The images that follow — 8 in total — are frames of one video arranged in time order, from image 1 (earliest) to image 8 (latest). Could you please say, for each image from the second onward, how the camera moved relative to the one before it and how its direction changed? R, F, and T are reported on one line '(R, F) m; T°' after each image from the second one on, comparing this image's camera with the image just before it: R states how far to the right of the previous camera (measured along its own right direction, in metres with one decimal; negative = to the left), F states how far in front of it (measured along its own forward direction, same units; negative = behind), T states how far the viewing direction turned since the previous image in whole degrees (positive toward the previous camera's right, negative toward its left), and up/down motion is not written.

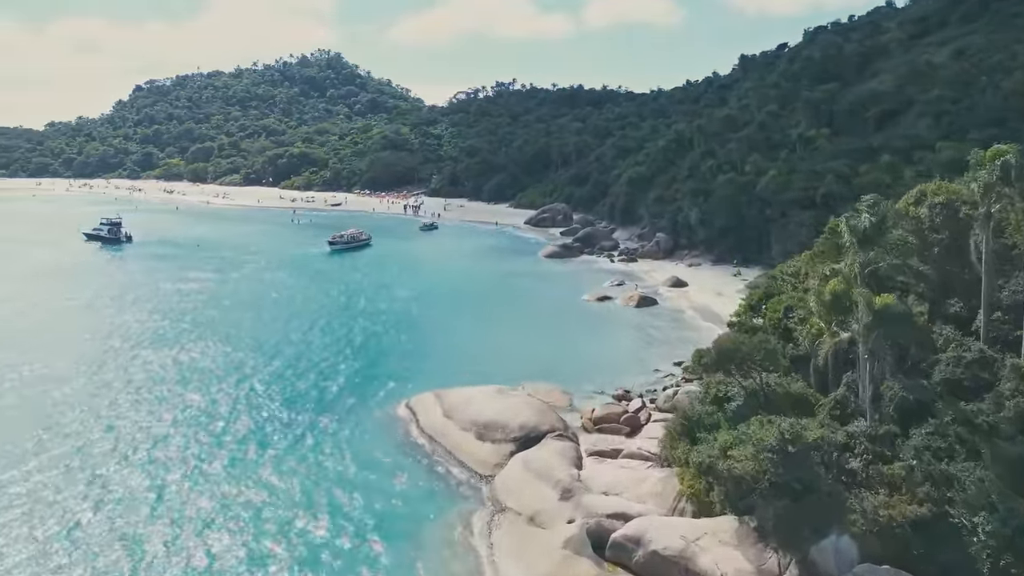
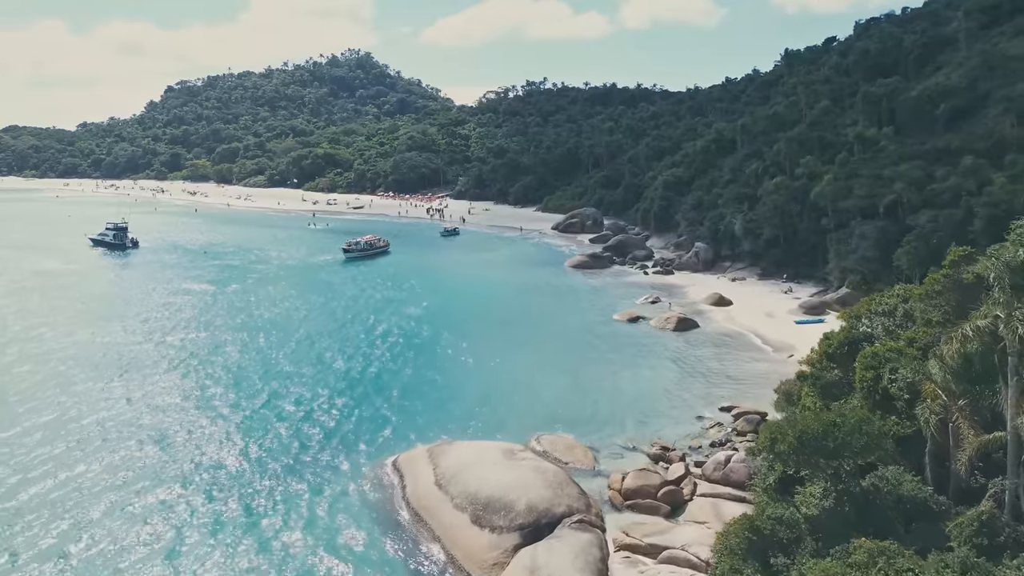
(+0.6, +5.5) m; -2°
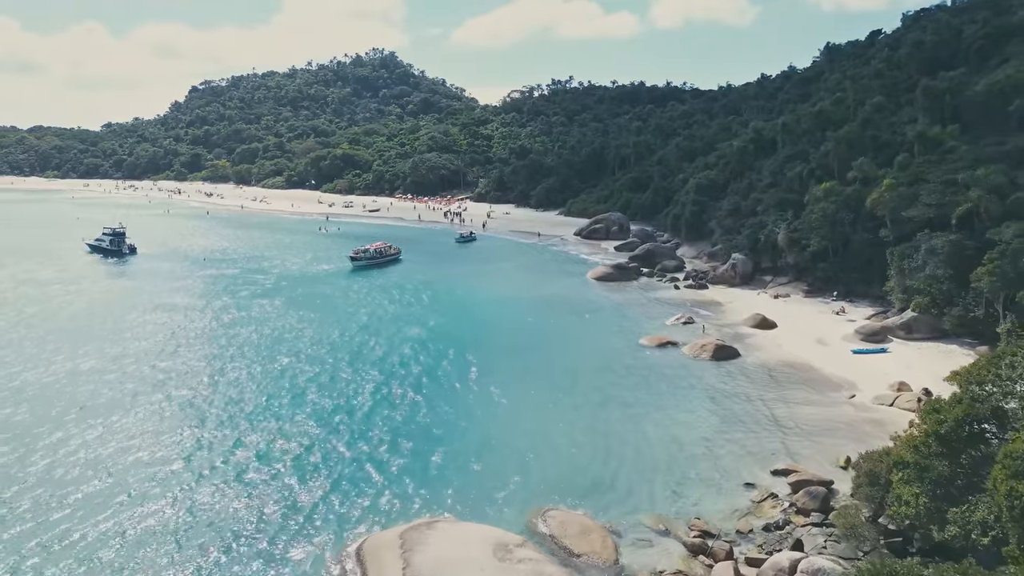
(+0.7, +5.4) m; -2°
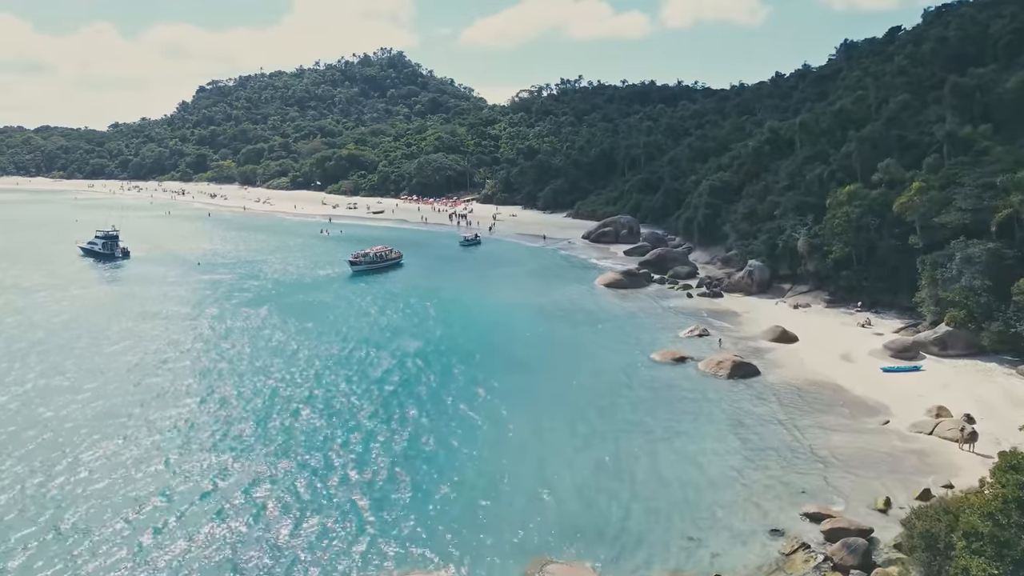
(+0.4, +2.7) m; -1°
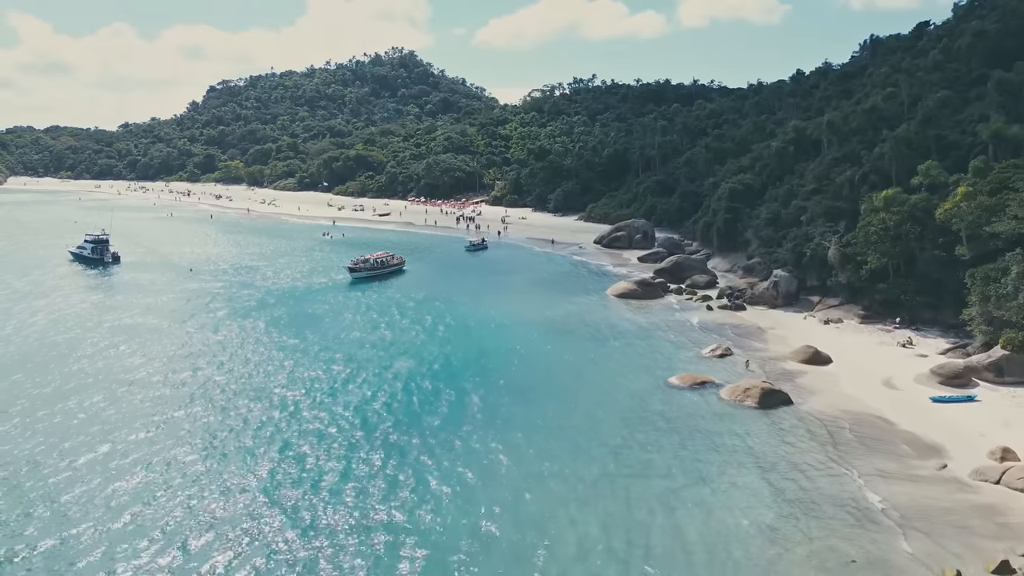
(+0.5, +3.6) m; -1°
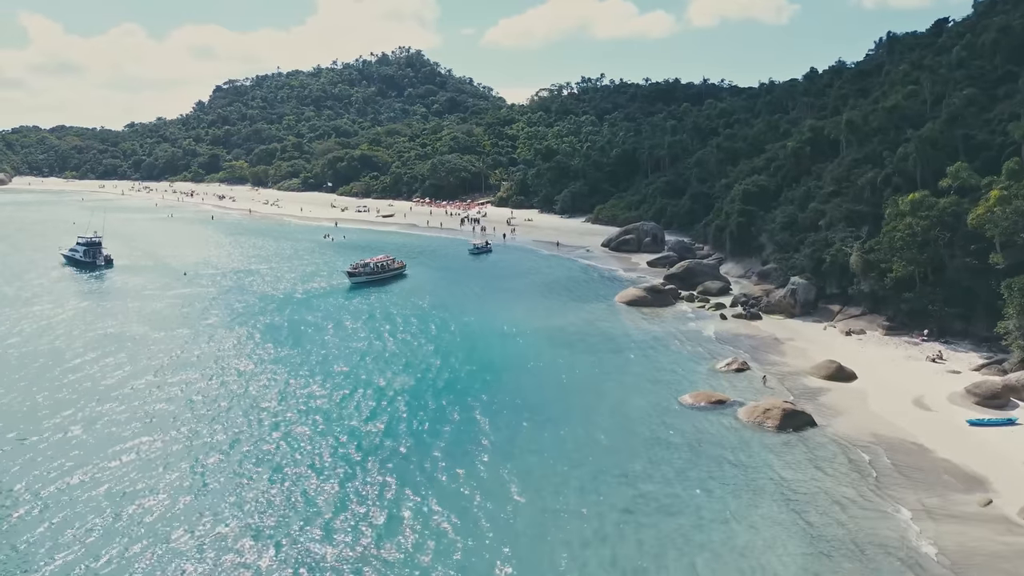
(+0.3, +2.3) m; -1°
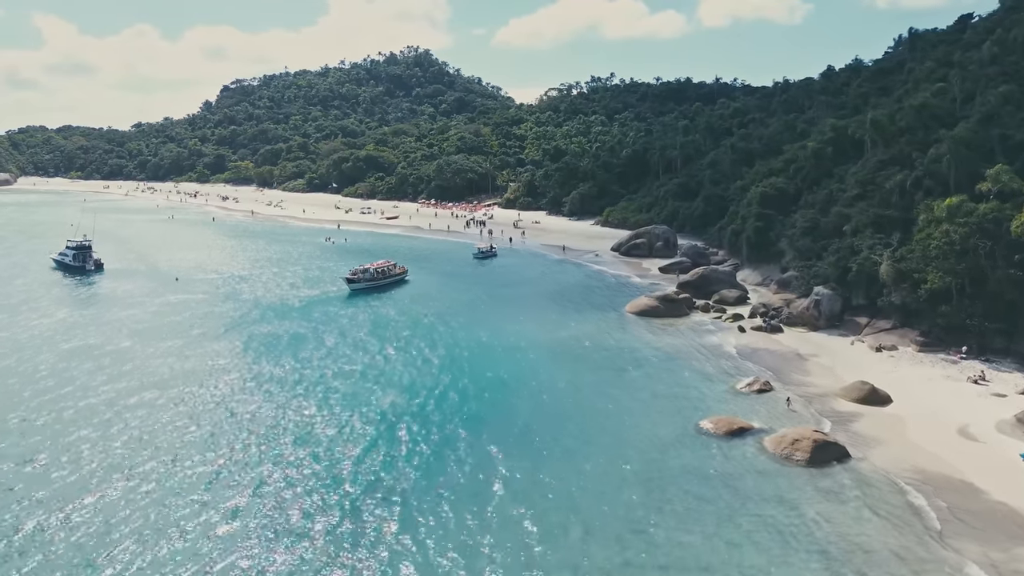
(+0.3, +2.8) m; -1°
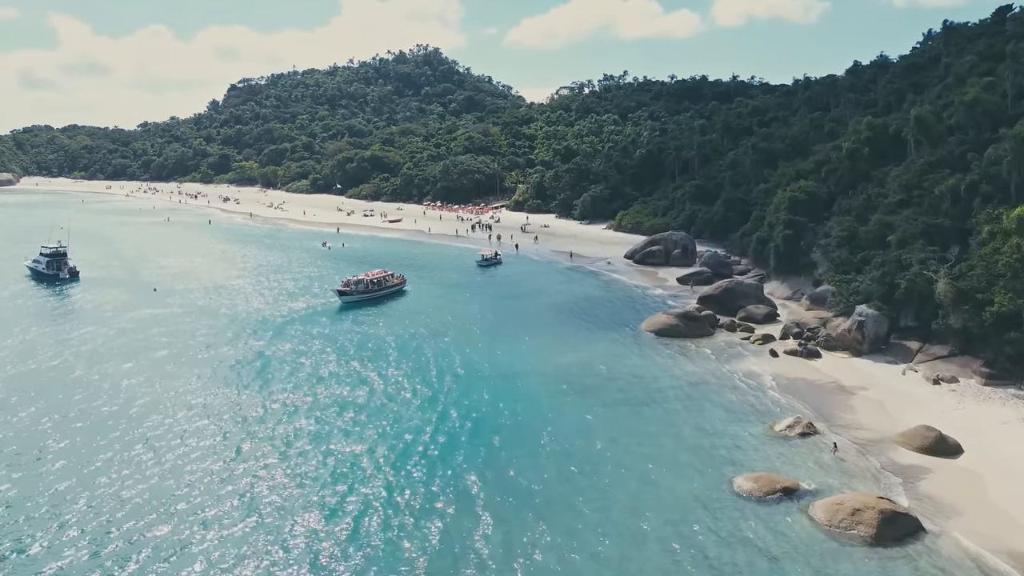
(+0.4, +4.7) m; -1°
